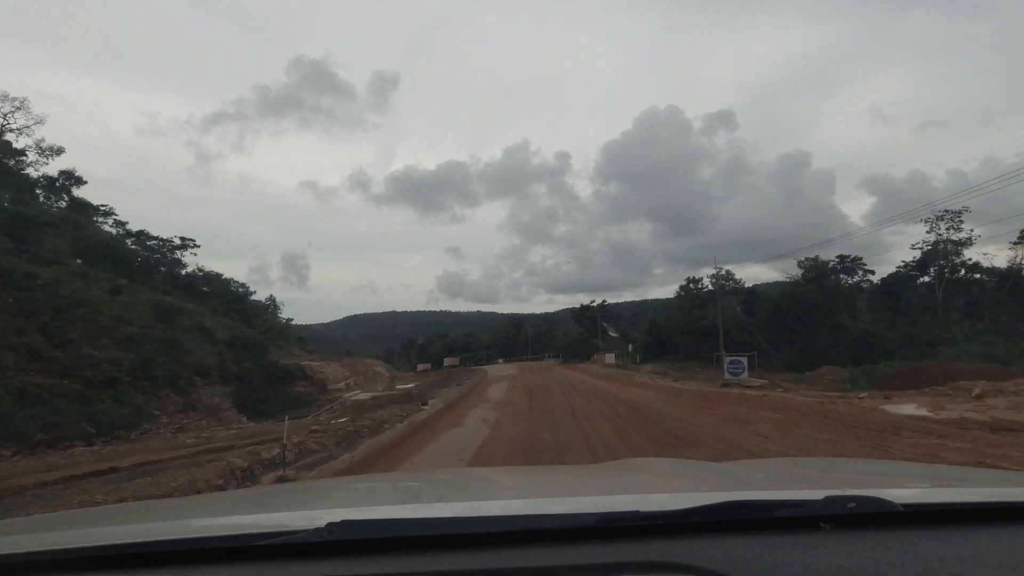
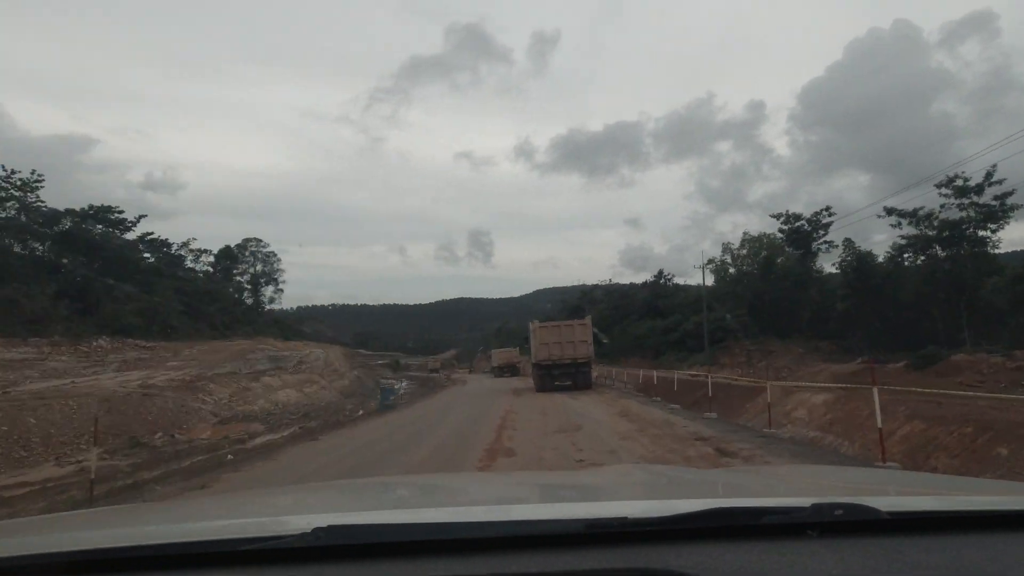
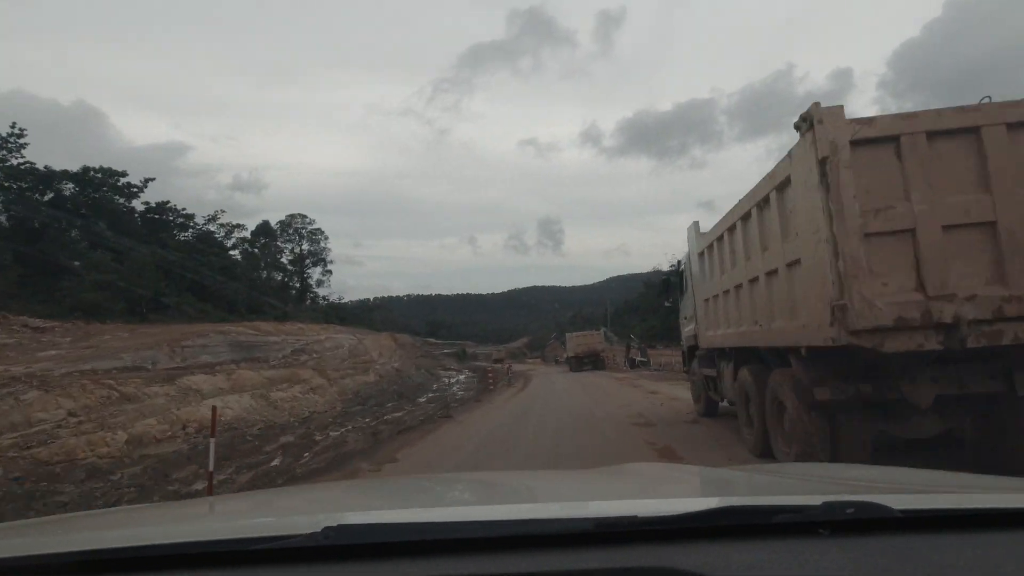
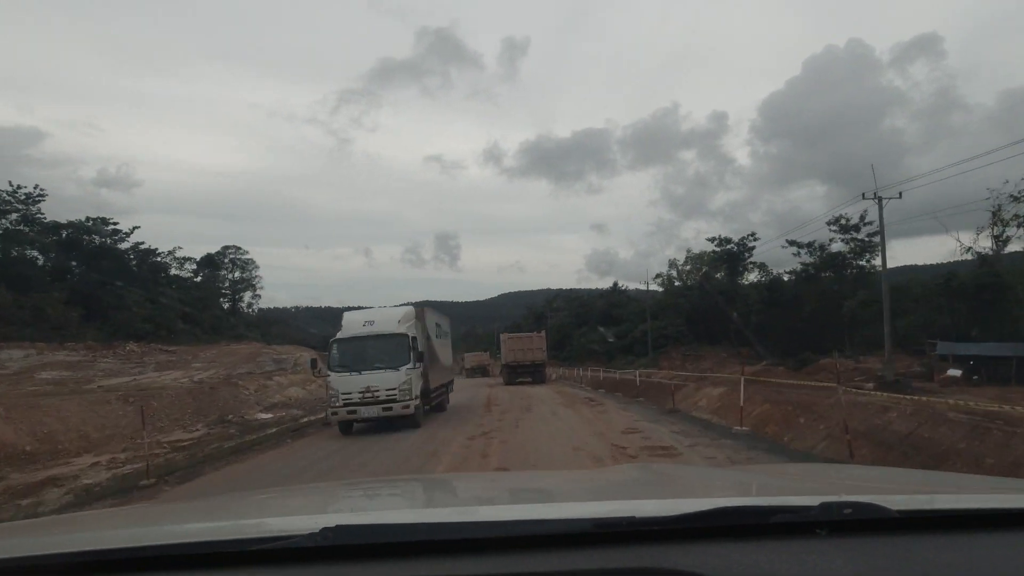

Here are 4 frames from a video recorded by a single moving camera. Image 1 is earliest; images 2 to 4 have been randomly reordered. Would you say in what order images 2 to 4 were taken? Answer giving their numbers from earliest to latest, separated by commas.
4, 2, 3
